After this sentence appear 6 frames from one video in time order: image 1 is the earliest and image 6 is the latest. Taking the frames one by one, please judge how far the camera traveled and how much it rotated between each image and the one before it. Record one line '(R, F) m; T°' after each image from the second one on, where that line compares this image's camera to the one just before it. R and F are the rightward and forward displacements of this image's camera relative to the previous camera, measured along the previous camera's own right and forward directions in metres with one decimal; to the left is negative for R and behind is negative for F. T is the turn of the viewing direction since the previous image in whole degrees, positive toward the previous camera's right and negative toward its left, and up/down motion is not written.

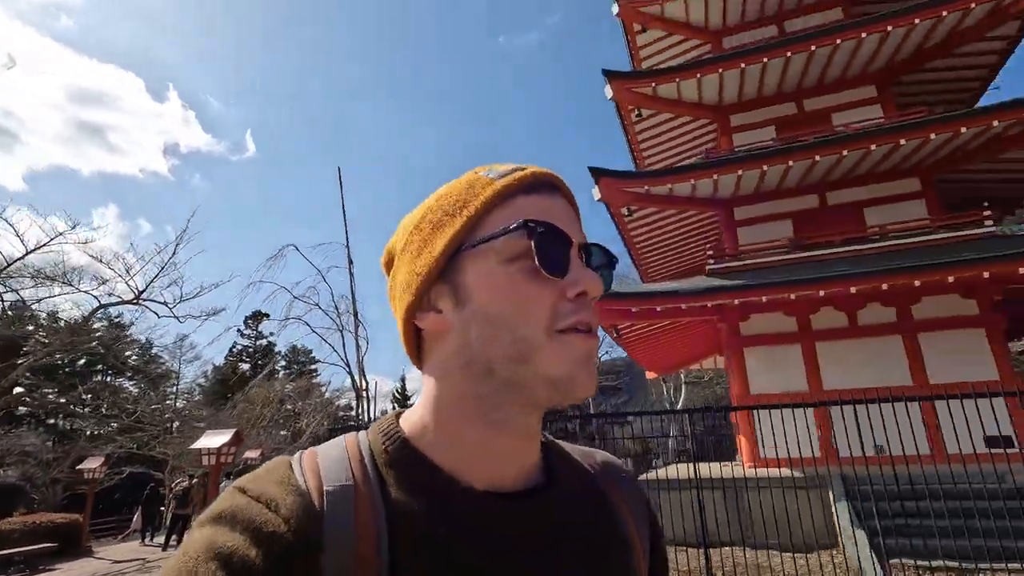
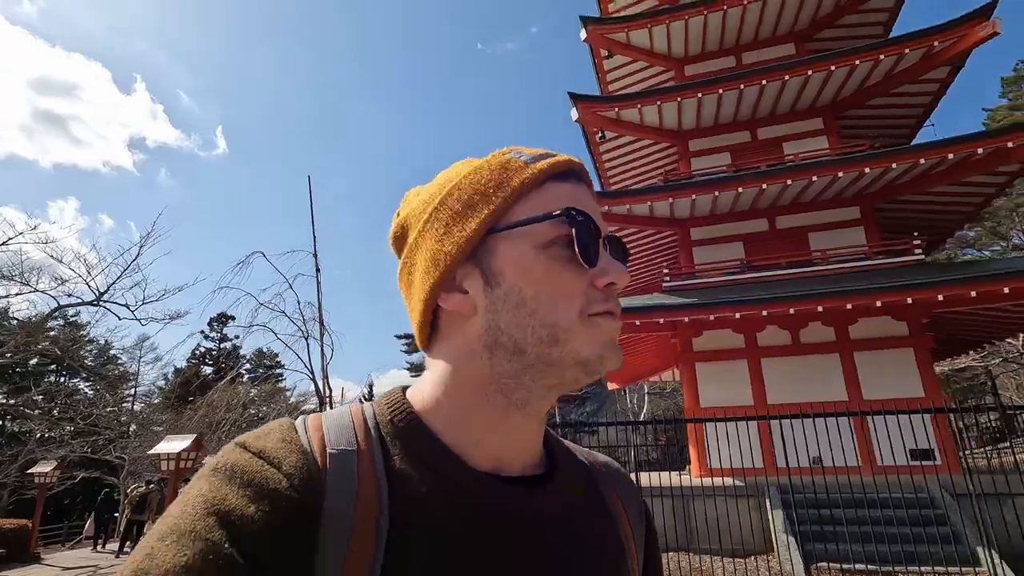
(+0.1, -0.2) m; +3°
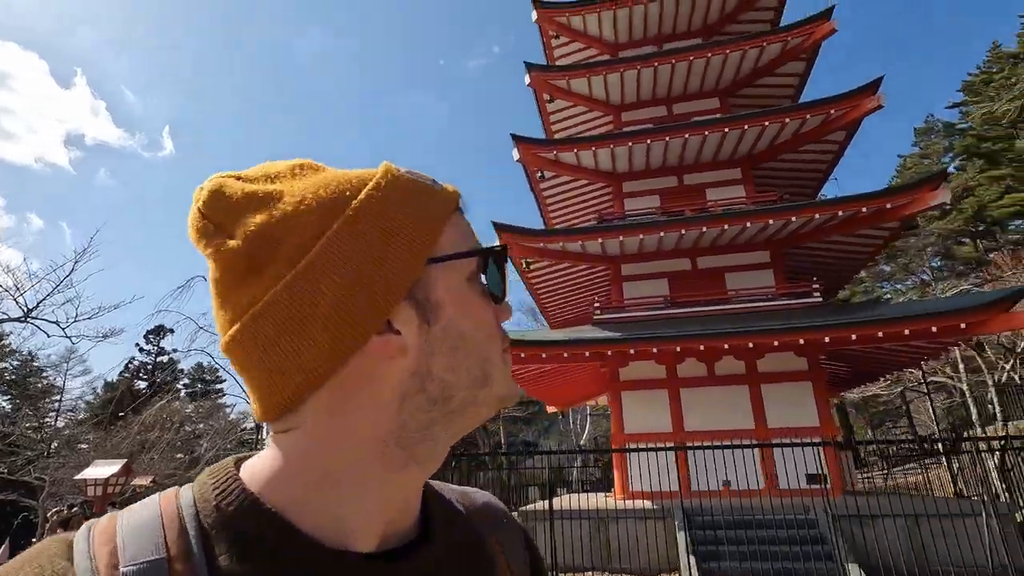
(+0.2, -0.4) m; +5°
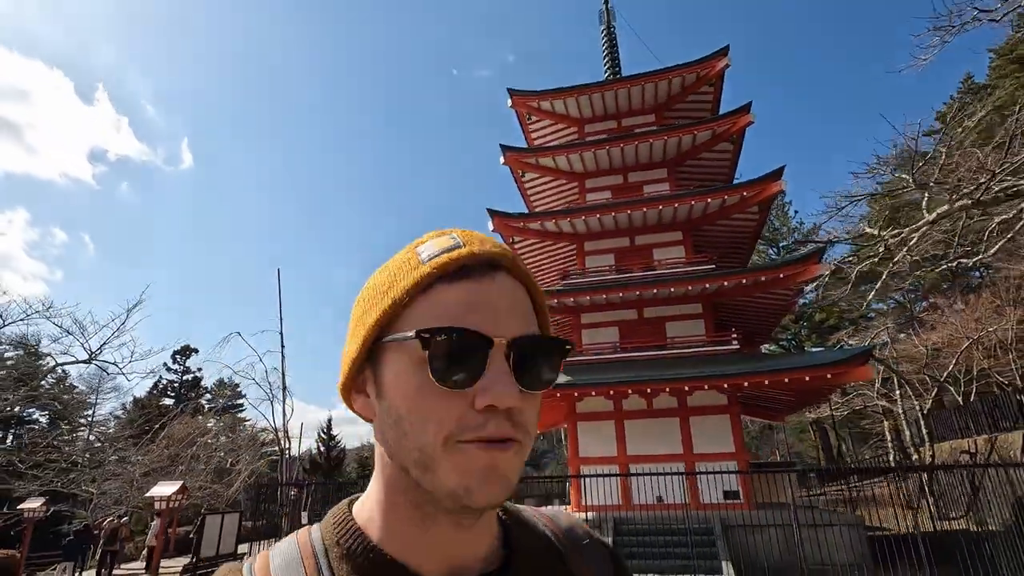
(+0.7, -1.6) m; -1°
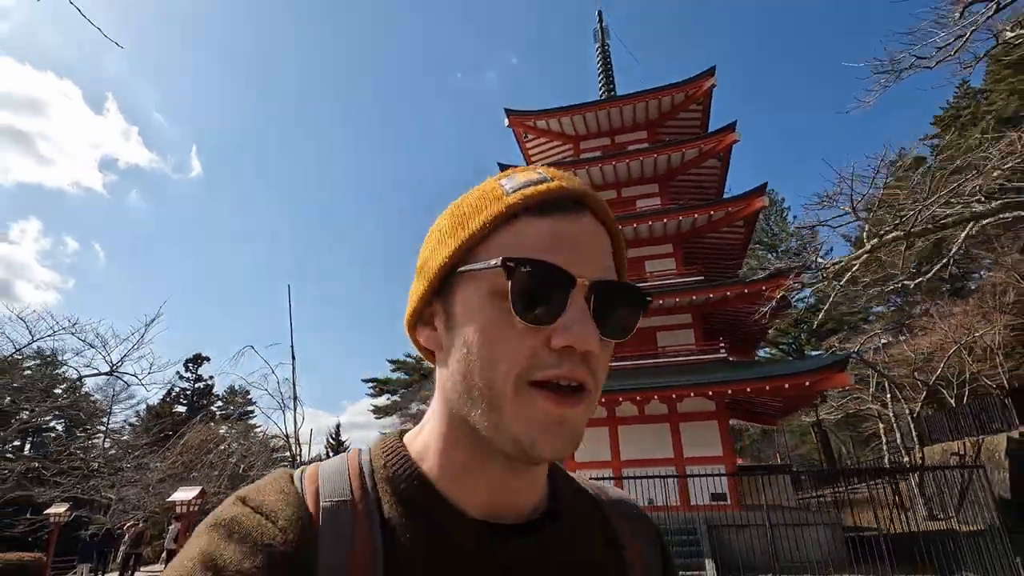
(+0.2, -0.5) m; -1°
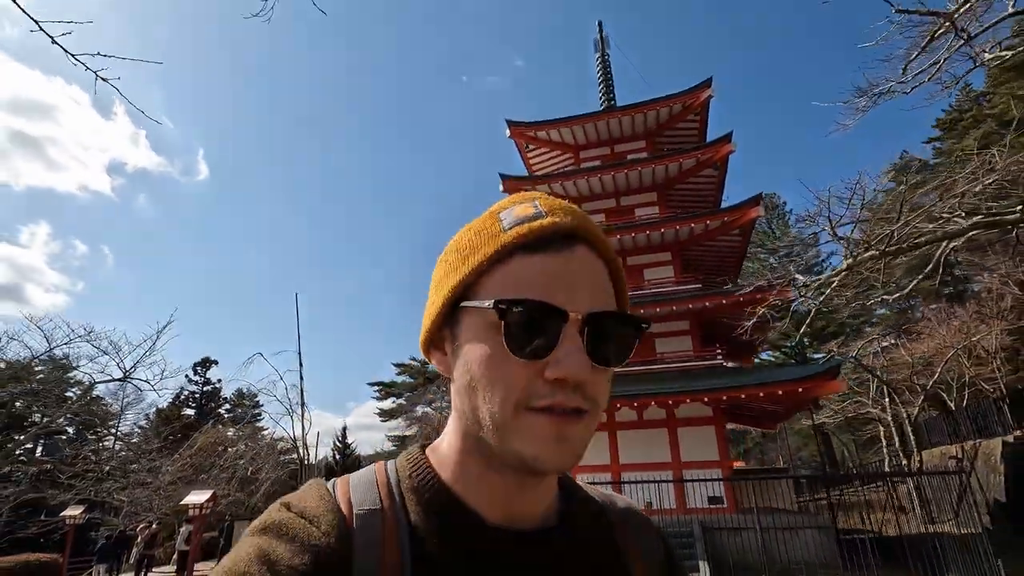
(+0.1, -0.2) m; -1°
